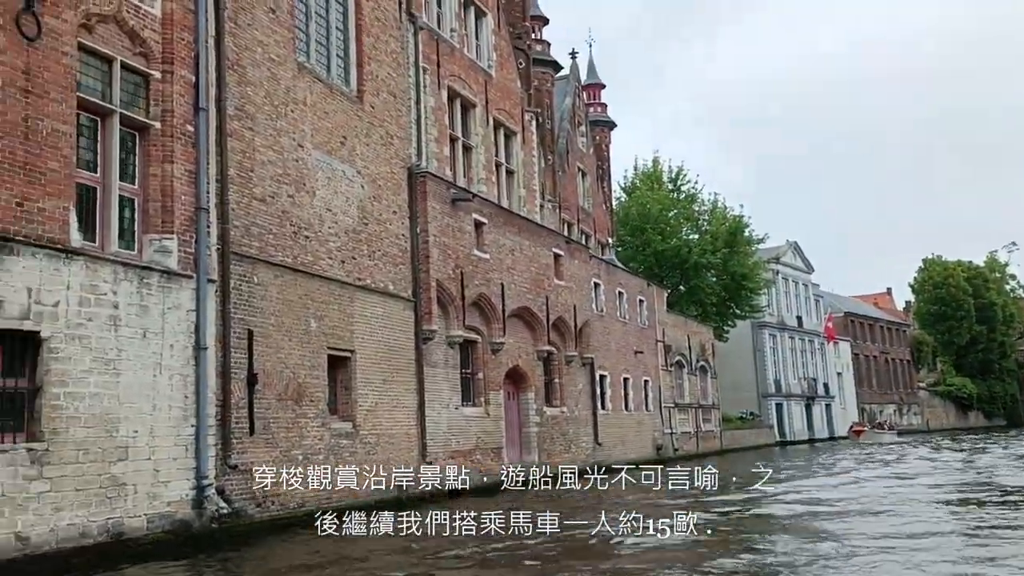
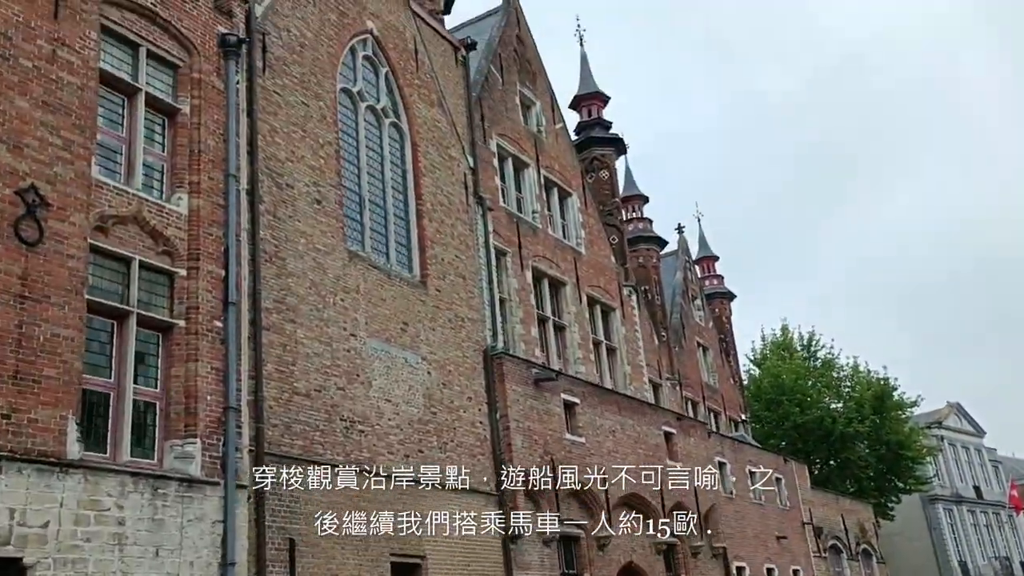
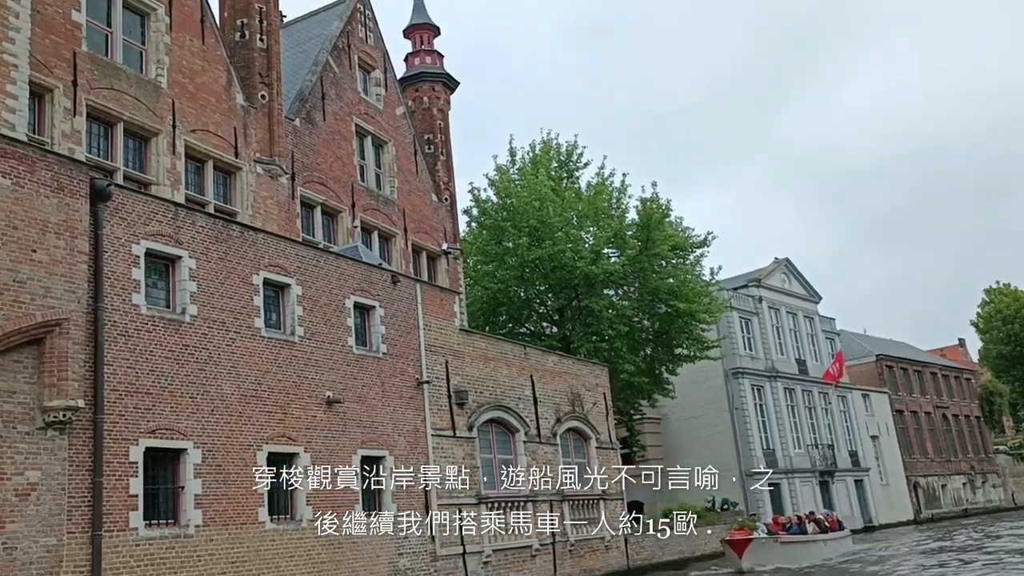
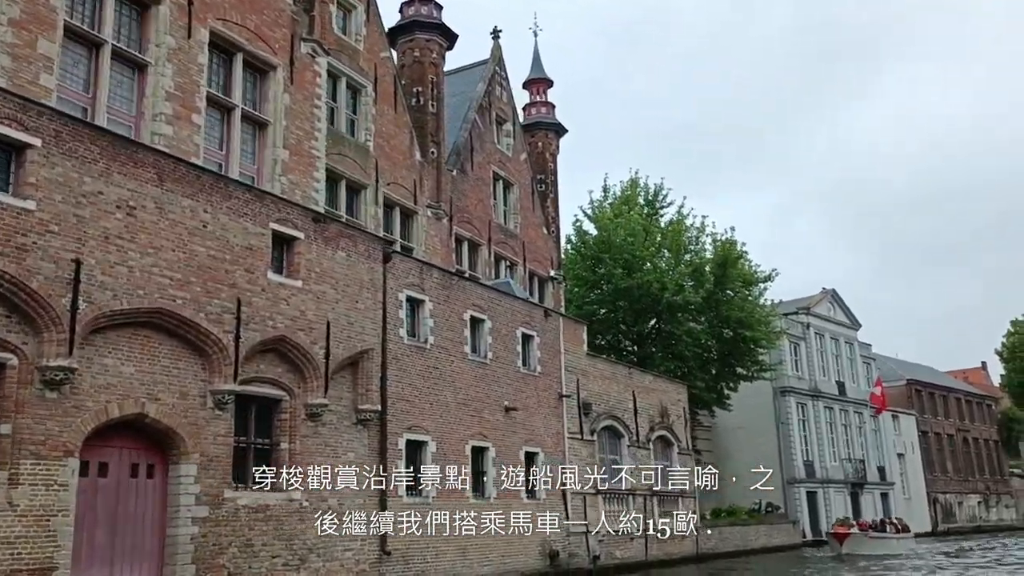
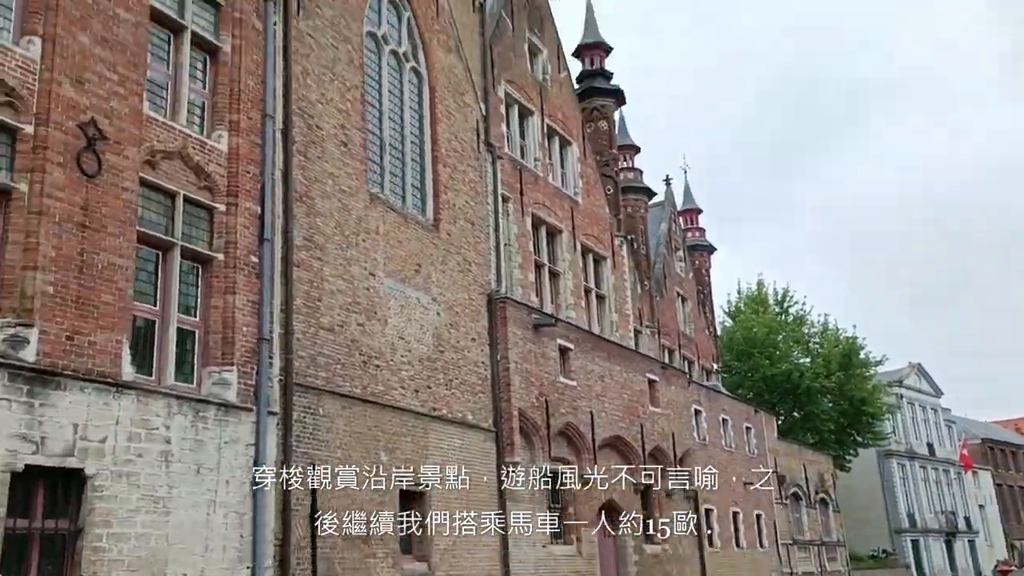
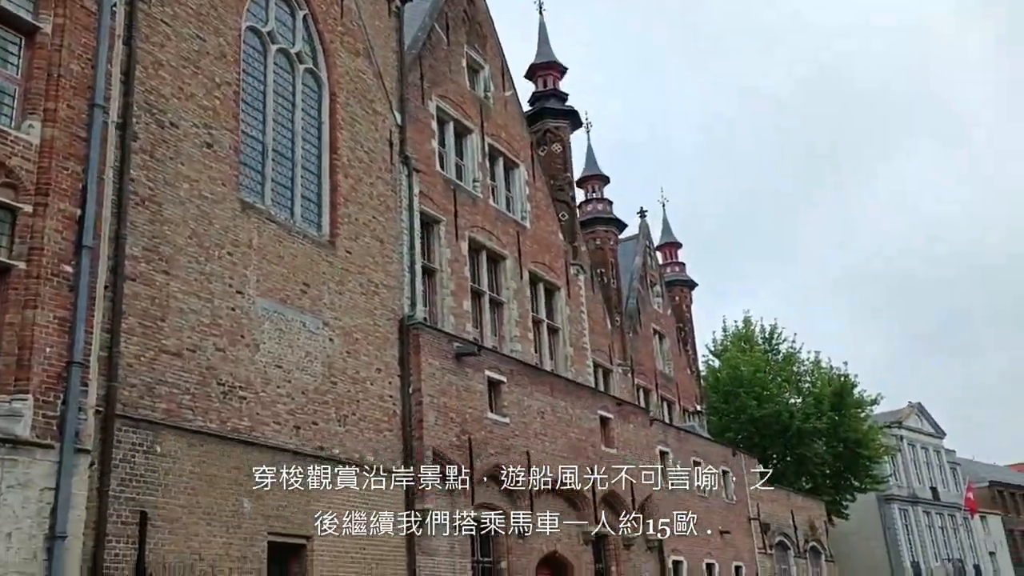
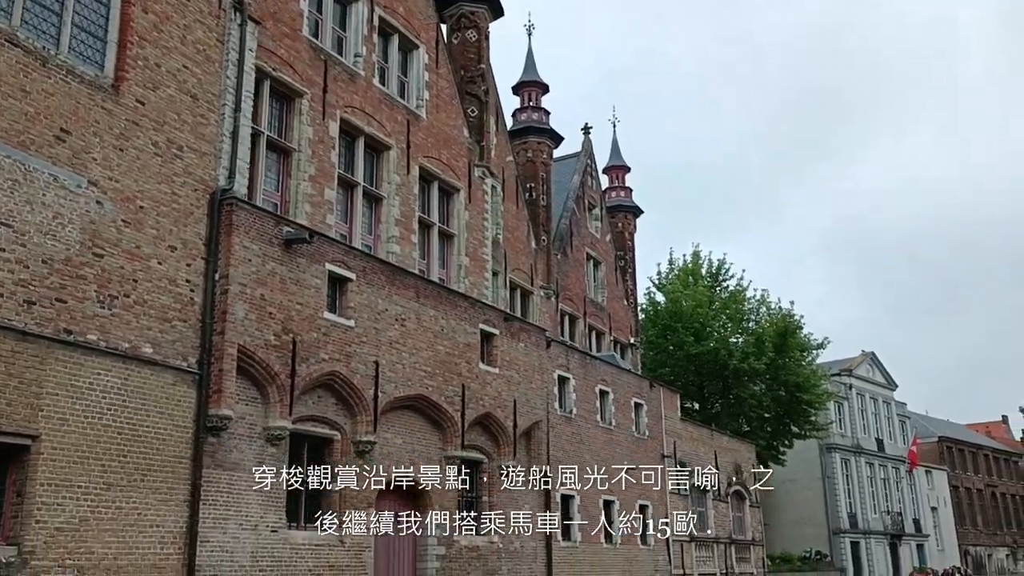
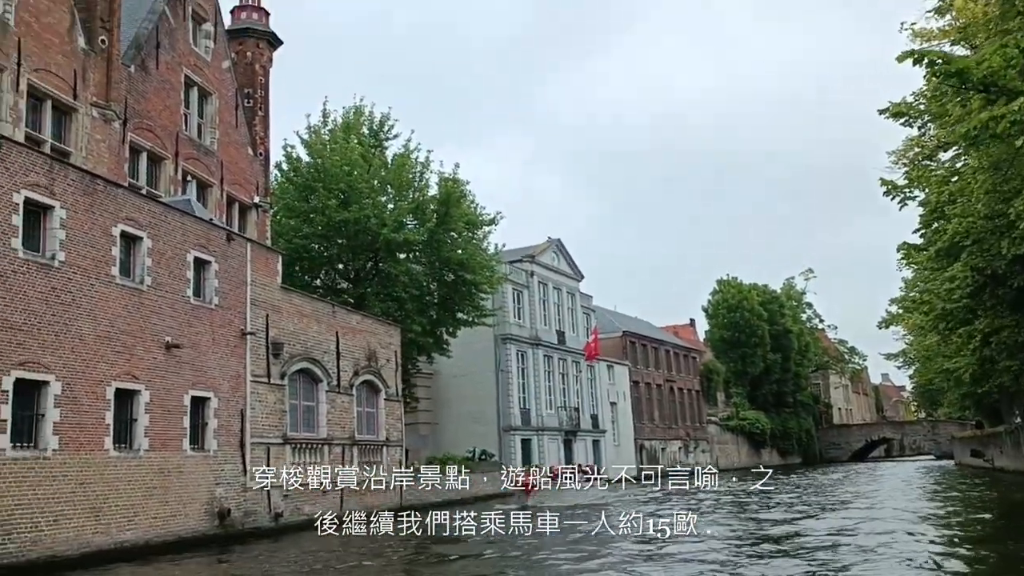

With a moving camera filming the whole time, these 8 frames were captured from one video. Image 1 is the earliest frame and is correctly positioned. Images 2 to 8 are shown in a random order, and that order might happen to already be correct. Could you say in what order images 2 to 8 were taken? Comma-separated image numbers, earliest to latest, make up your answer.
5, 2, 6, 7, 4, 8, 3
